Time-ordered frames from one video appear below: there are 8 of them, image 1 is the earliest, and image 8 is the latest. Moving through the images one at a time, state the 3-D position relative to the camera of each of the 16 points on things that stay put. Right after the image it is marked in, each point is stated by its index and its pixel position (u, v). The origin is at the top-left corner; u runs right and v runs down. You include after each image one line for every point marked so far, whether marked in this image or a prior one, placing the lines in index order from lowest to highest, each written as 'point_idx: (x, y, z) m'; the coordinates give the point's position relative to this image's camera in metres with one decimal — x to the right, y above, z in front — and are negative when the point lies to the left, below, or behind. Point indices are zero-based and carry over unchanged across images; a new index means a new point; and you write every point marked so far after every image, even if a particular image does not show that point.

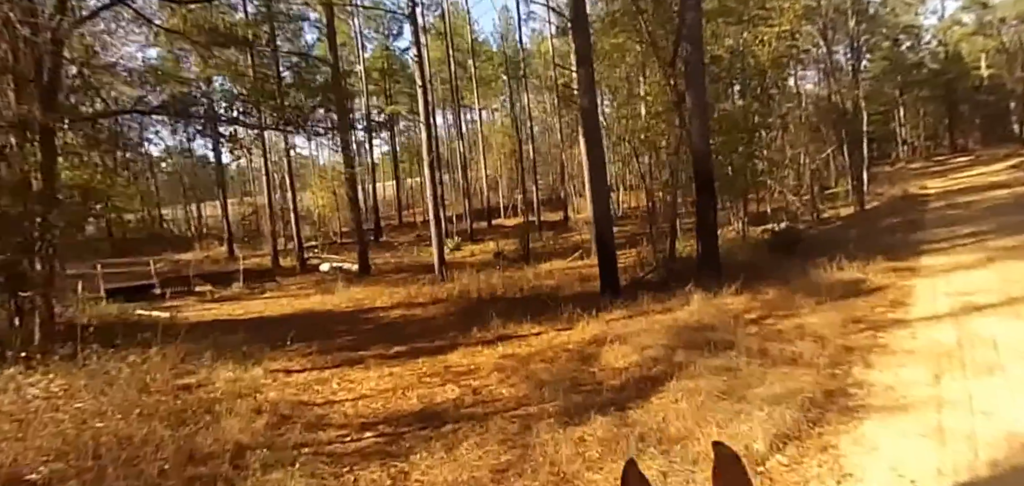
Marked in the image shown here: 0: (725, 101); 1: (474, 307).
0: (+4.5, +2.9, +13.6) m
1: (-0.7, -1.1, +11.4) m
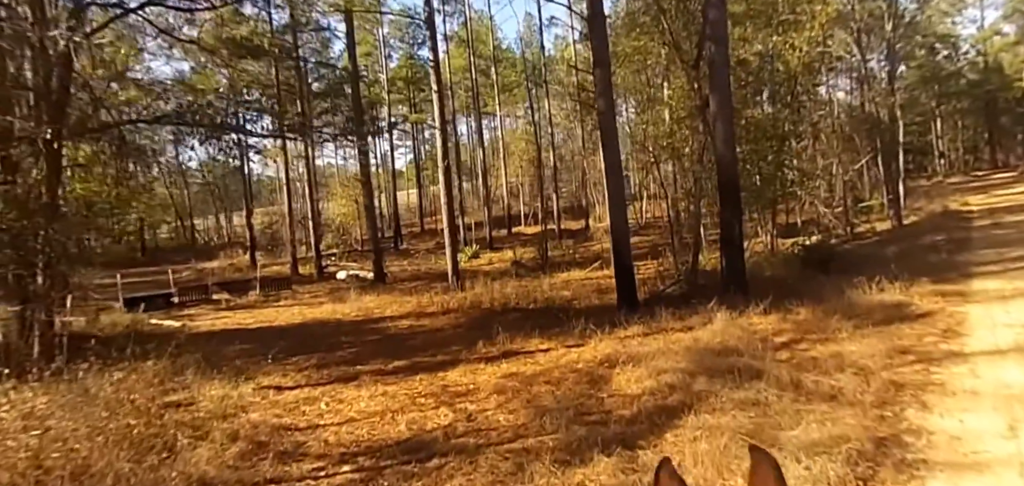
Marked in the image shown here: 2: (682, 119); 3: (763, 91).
0: (+4.8, +2.6, +12.8) m
1: (-0.5, -1.2, +10.8) m
2: (+3.2, +2.2, +11.9) m
3: (+5.1, +2.9, +13.0) m
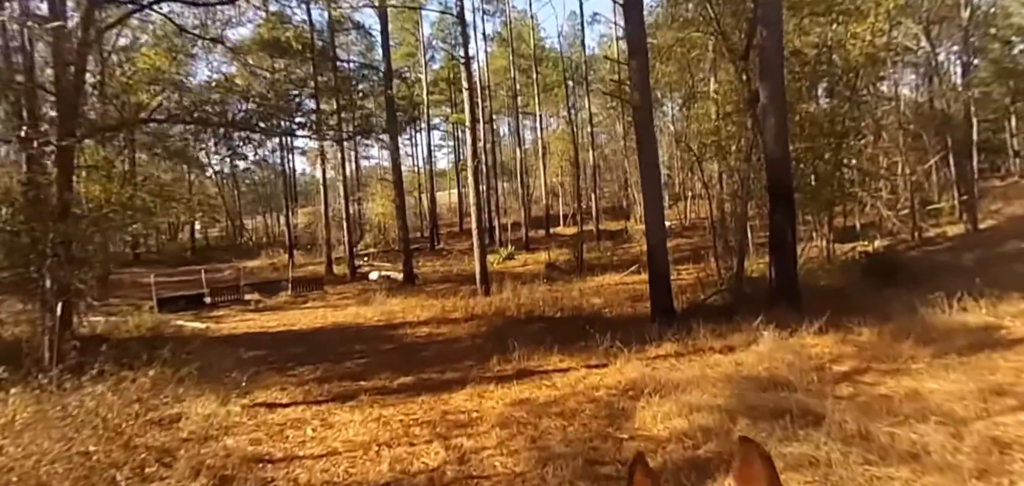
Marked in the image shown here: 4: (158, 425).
0: (+5.3, +2.5, +11.6) m
1: (-0.1, -1.3, +9.9) m
2: (+3.6, +2.1, +10.8) m
3: (+5.6, +2.8, +11.8) m
4: (-3.4, -1.8, +6.3) m
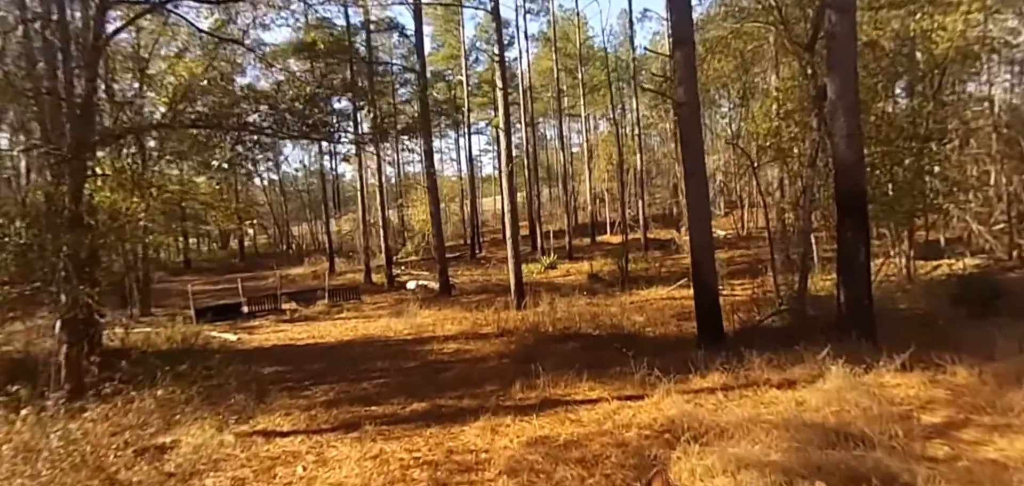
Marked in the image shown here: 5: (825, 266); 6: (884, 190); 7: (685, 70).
0: (+5.9, +2.3, +10.4) m
1: (+0.4, -1.4, +9.1) m
2: (+4.1, +1.9, +9.7) m
3: (+6.2, +2.6, +10.5) m
4: (-3.2, -1.9, +5.7) m
5: (+5.9, -0.4, +12.3) m
6: (+5.9, +0.9, +10.4) m
7: (+2.1, +2.1, +7.9) m
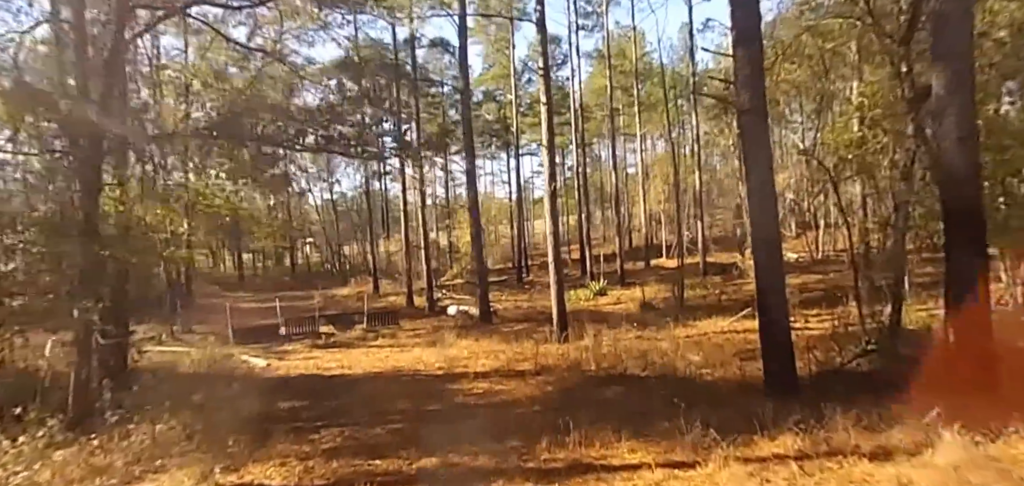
0: (+6.4, +1.9, +8.9) m
1: (+0.8, -1.8, +8.0) m
2: (+4.6, +1.6, +8.3) m
3: (+6.8, +2.2, +9.0) m
4: (-3.1, -2.1, +4.9) m
5: (+6.6, -0.8, +10.7) m
6: (+6.4, +0.6, +8.9) m
7: (+2.4, +1.8, +6.7) m
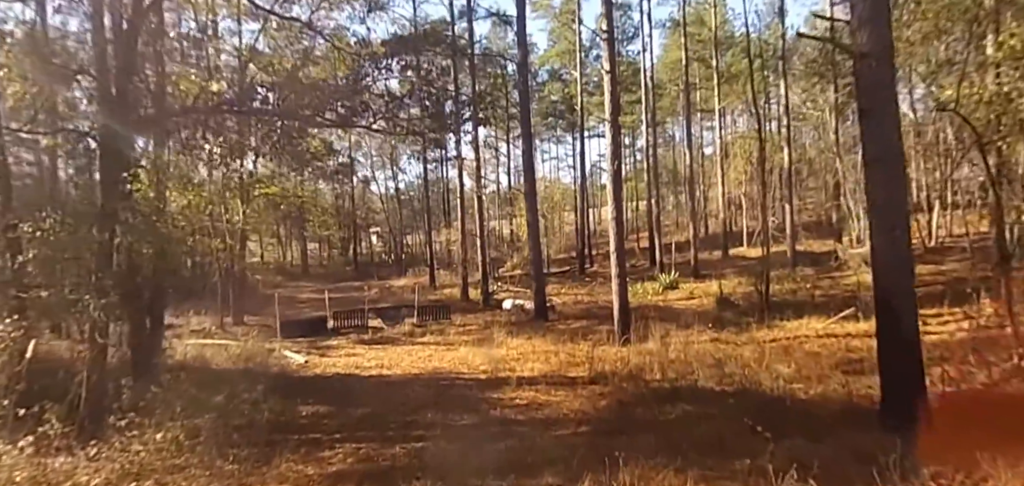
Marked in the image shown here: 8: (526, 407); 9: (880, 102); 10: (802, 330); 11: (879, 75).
0: (+7.0, +2.0, +6.9) m
1: (+1.3, -1.6, +6.7) m
2: (+5.1, +1.7, +6.5) m
3: (+7.3, +2.3, +6.9) m
4: (-2.9, -2.0, +4.0) m
5: (+7.3, -0.7, +8.7) m
6: (+7.0, +0.6, +6.9) m
7: (+2.8, +1.9, +5.1) m
8: (+0.2, -1.8, +7.1) m
9: (+2.8, +1.1, +5.1) m
10: (+4.1, -1.2, +9.2) m
11: (+2.8, +1.3, +5.1) m
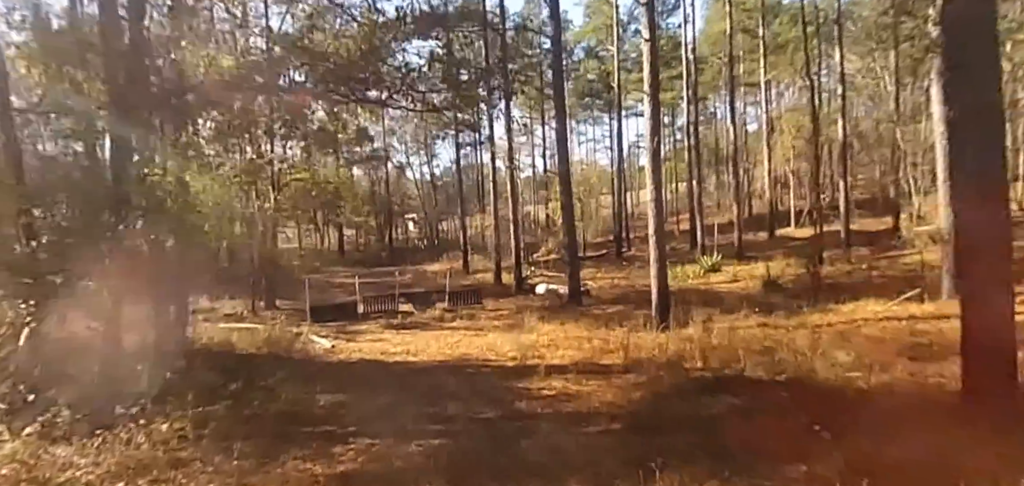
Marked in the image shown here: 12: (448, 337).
0: (+7.2, +2.3, +5.8) m
1: (+1.5, -1.4, +6.0) m
2: (+5.3, +1.9, +5.6) m
3: (+7.5, +2.6, +5.8) m
4: (-2.8, -1.9, +3.6) m
5: (+7.6, -0.4, +7.6) m
6: (+7.2, +0.9, +5.9) m
7: (+2.9, +2.1, +4.3) m
8: (+0.4, -1.6, +6.5) m
9: (+2.9, +1.3, +4.3) m
10: (+4.5, -1.0, +8.4) m
11: (+2.9, +1.5, +4.3) m
12: (-1.1, -1.6, +11.2) m
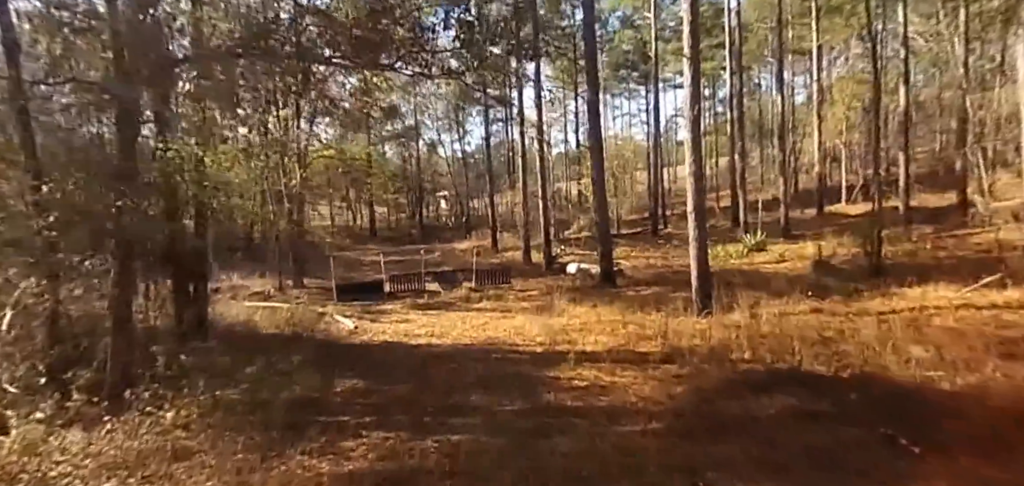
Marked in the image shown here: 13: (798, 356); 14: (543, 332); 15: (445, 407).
0: (+7.5, +2.5, +4.8) m
1: (+1.7, -1.2, +5.4) m
2: (+5.6, +2.0, +4.6) m
3: (+7.8, +2.7, +4.8) m
4: (-2.7, -1.7, +3.2) m
5: (+7.9, -0.2, +6.7) m
6: (+7.4, +1.1, +4.9) m
7: (+3.0, +2.2, +3.5) m
8: (+0.7, -1.4, +5.9) m
9: (+3.1, +1.4, +3.5) m
10: (+4.8, -0.7, +7.6) m
11: (+3.1, +1.6, +3.5) m
12: (-0.6, -1.2, +10.7) m
13: (+2.7, -1.0, +6.1) m
14: (+0.4, -1.2, +8.8) m
15: (-0.7, -1.5, +6.1) m
